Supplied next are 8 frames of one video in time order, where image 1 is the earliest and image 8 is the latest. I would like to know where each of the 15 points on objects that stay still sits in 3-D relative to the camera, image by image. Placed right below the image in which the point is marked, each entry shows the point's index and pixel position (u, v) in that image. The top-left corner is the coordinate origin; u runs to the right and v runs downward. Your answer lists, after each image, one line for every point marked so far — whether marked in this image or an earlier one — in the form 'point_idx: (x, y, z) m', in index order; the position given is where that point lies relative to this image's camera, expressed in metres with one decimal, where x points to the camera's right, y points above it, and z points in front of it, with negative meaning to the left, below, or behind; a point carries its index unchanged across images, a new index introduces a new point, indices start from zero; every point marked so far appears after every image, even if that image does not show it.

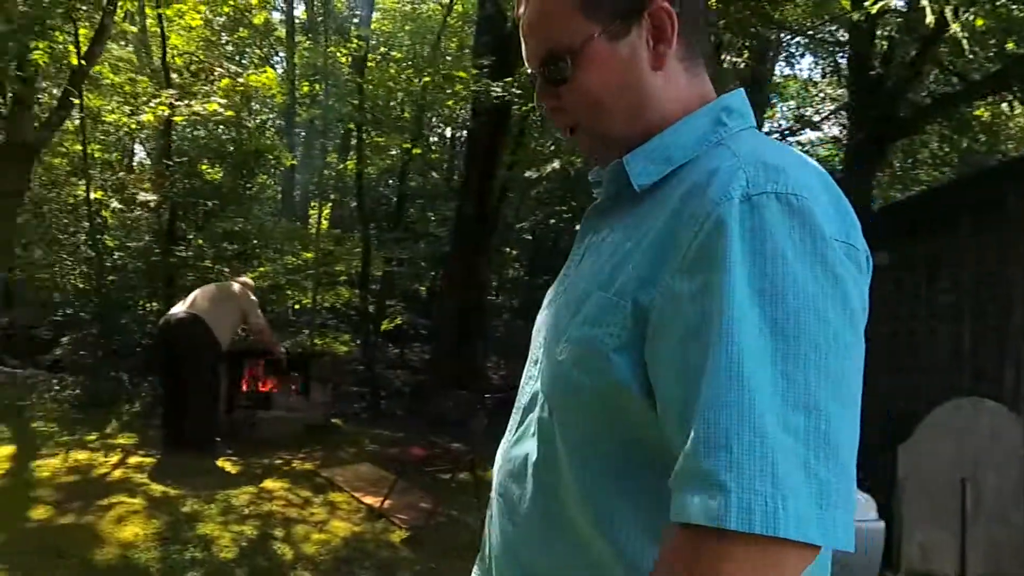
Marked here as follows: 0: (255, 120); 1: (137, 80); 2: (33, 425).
0: (-3.1, +2.0, +8.5) m
1: (-4.6, +2.5, +8.5) m
2: (-5.3, -1.5, +7.6) m
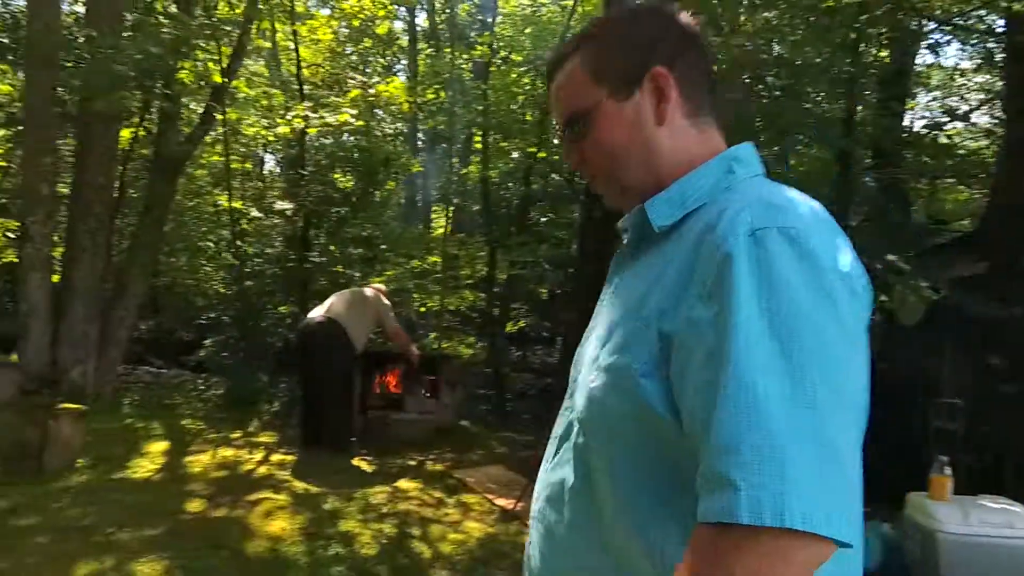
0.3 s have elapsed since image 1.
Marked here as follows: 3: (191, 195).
0: (-1.6, +2.0, +8.7) m
1: (-3.0, +2.5, +8.9) m
2: (-3.8, -1.6, +8.1) m
3: (-4.4, +1.3, +9.6) m
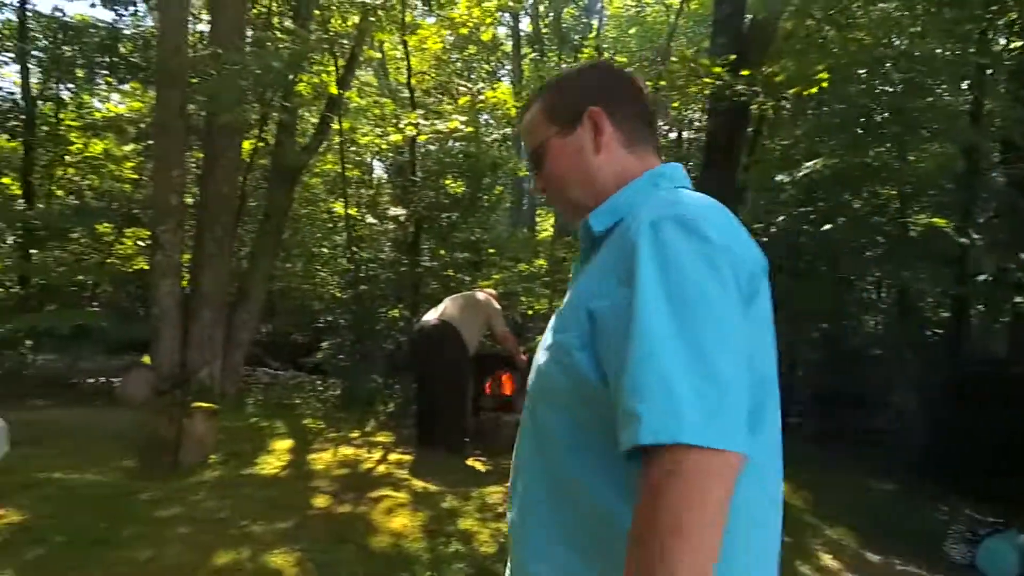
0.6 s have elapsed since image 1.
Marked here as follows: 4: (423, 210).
0: (-0.2, +1.9, +8.8) m
1: (-1.7, +2.4, +9.1) m
2: (-2.5, -1.6, +8.4) m
3: (-2.9, +1.2, +9.9) m
4: (-1.1, +1.0, +8.8) m
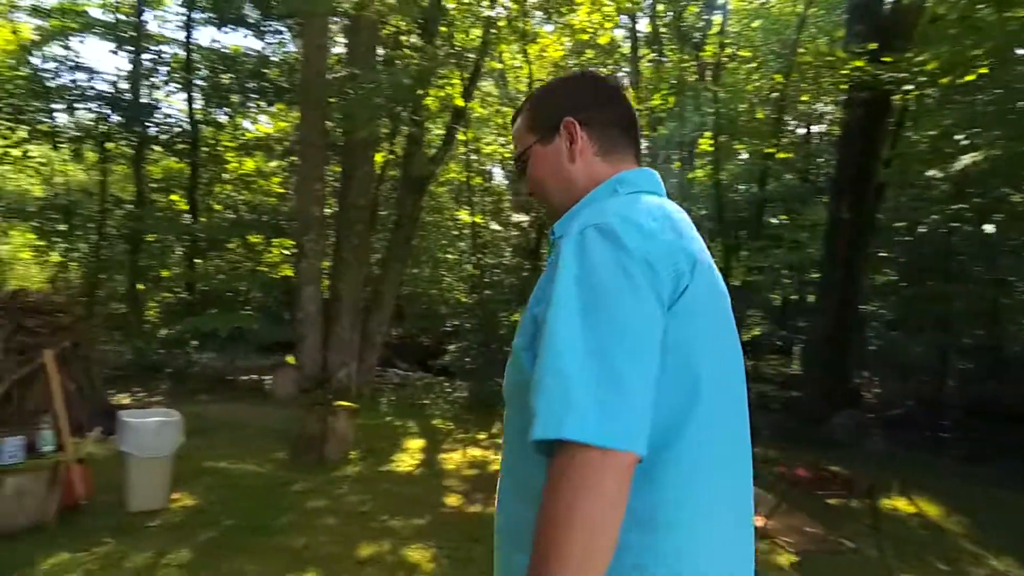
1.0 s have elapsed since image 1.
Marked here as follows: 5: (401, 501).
0: (+1.3, +1.9, +8.8) m
1: (-0.1, +2.4, +9.4) m
2: (-1.0, -1.7, +8.8) m
3: (-1.2, +1.1, +10.4) m
4: (+0.4, +0.9, +9.0) m
5: (-1.0, -1.9, +6.3) m
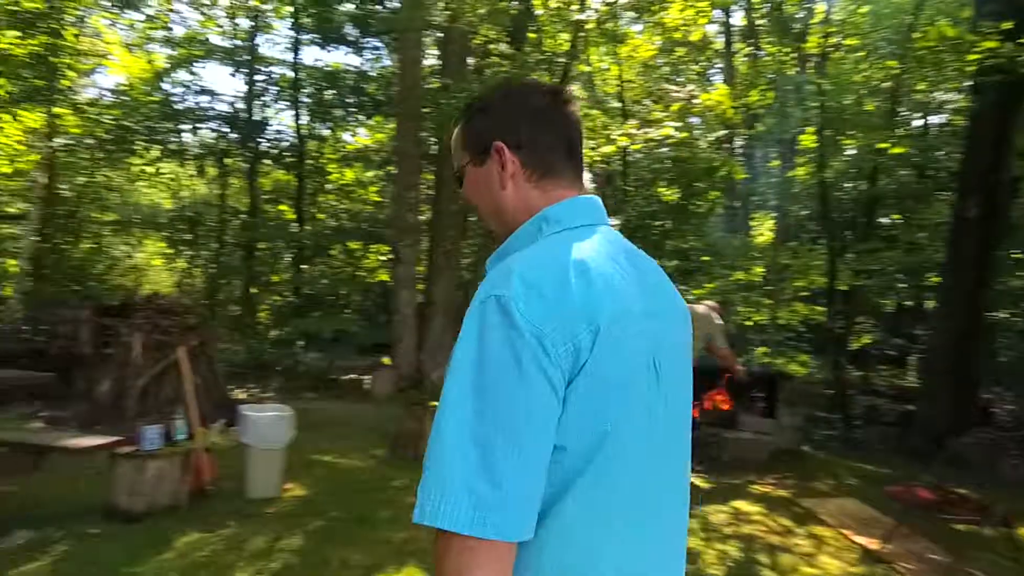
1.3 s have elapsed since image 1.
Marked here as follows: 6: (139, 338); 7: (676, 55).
0: (+2.4, +1.9, +8.7) m
1: (+1.1, +2.3, +9.4) m
2: (+0.2, -1.7, +9.0) m
3: (+0.1, +1.1, +10.6) m
4: (+1.6, +0.9, +9.0) m
5: (-0.1, -1.9, +6.5) m
6: (-3.4, -0.5, +6.4) m
7: (+2.2, +3.1, +9.3) m
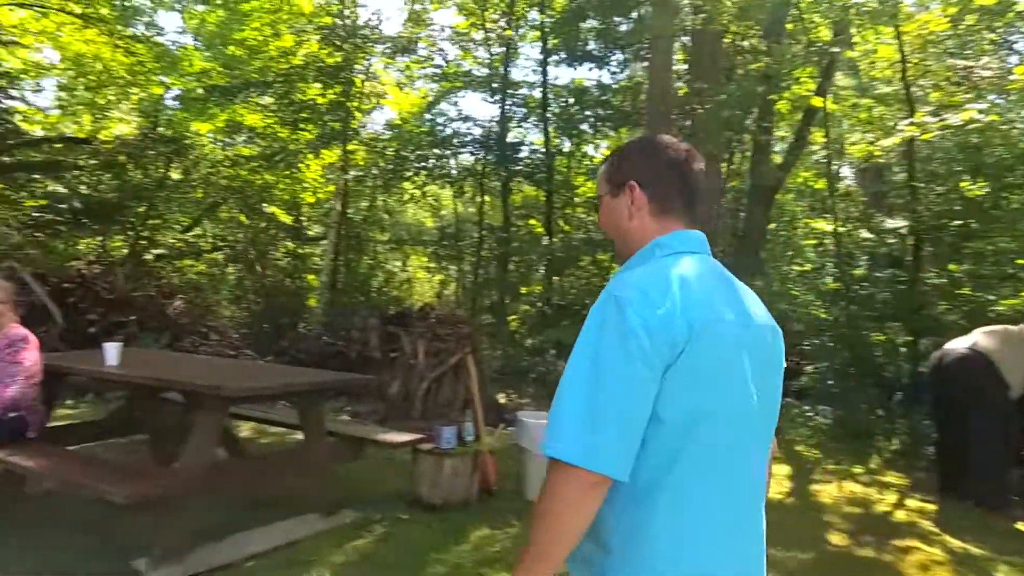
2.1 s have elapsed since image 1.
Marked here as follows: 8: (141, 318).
0: (+5.3, +1.8, +7.4) m
1: (+4.3, +2.2, +8.6) m
2: (+3.3, -1.8, +8.3) m
3: (+3.7, +1.0, +9.9) m
4: (+4.6, +0.8, +8.0) m
5: (+2.2, -2.0, +6.1) m
6: (-0.9, -0.6, +7.0) m
7: (+5.3, +3.0, +8.1) m
8: (-4.2, -0.3, +8.0) m
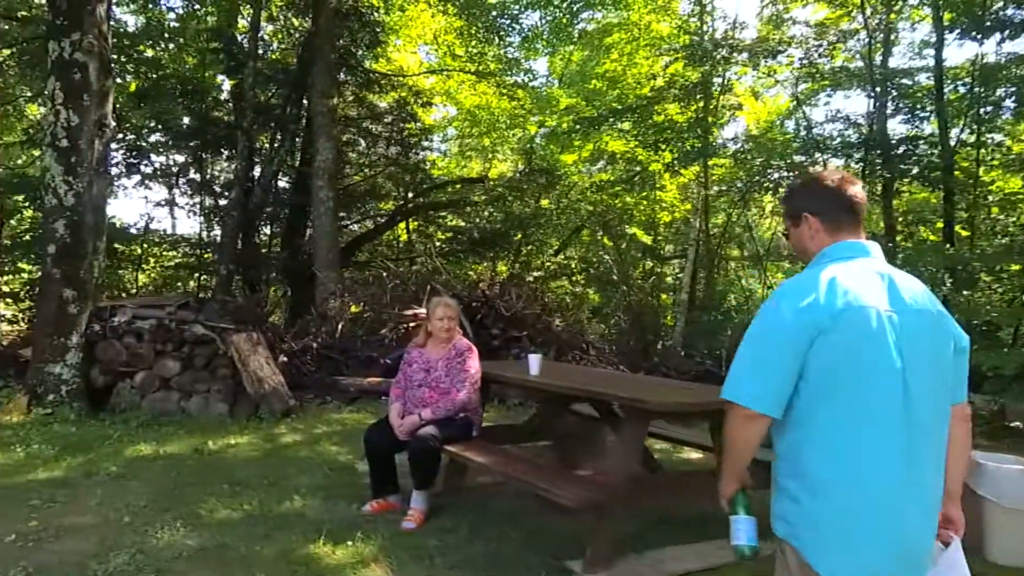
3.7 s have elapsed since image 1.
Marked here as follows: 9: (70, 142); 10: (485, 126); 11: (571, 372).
0: (+8.4, +1.7, +4.0) m
1: (+8.0, +2.1, +5.5) m
2: (+7.1, -1.9, +5.6) m
3: (+8.2, +0.8, +6.9) m
4: (+8.0, +0.7, +4.8) m
5: (+5.1, -2.1, +4.2) m
6: (+2.7, -0.7, +6.4) m
7: (+8.7, +2.9, +4.7) m
8: (+0.3, -0.6, +8.8) m
9: (-3.8, +1.3, +6.0) m
10: (-0.5, +3.2, +14.0) m
11: (+0.4, -0.5, +4.2) m
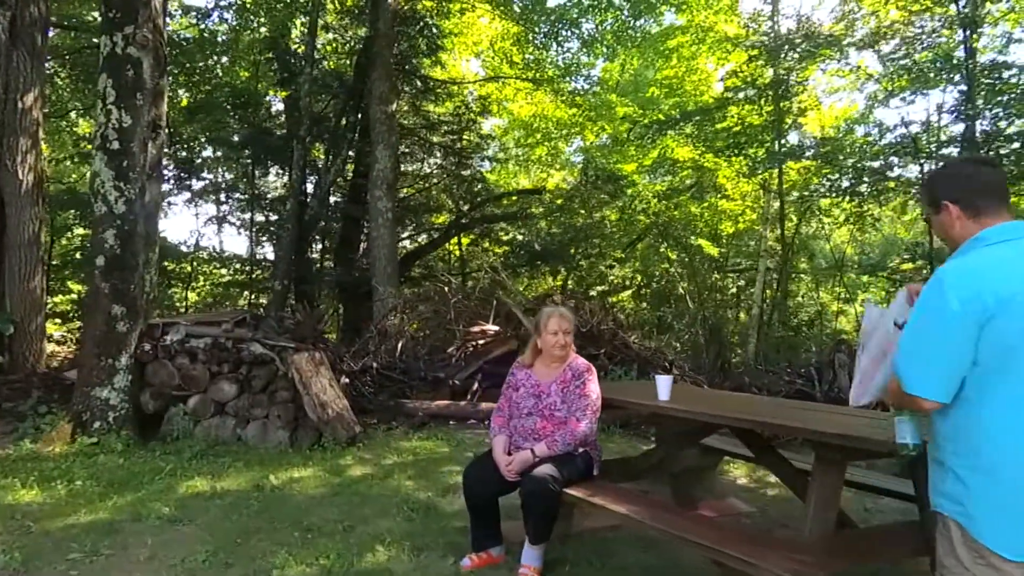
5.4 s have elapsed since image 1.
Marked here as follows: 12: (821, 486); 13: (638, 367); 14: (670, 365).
0: (+9.0, +1.8, +2.9) m
1: (+8.6, +2.1, +4.4) m
2: (+7.7, -1.9, +4.5) m
3: (+8.9, +0.8, +5.8) m
4: (+8.6, +0.8, +3.7) m
5: (+5.7, -2.1, +3.1) m
6: (+3.4, -0.8, +5.6) m
7: (+9.2, +3.0, +3.6) m
8: (+1.1, -0.7, +8.1) m
9: (-3.1, +1.1, +5.6) m
10: (+0.6, +2.9, +13.4) m
11: (+1.0, -0.5, +3.5) m
12: (+1.1, -0.7, +2.6) m
13: (+1.4, -0.9, +8.1) m
14: (+1.8, -0.9, +8.2) m
